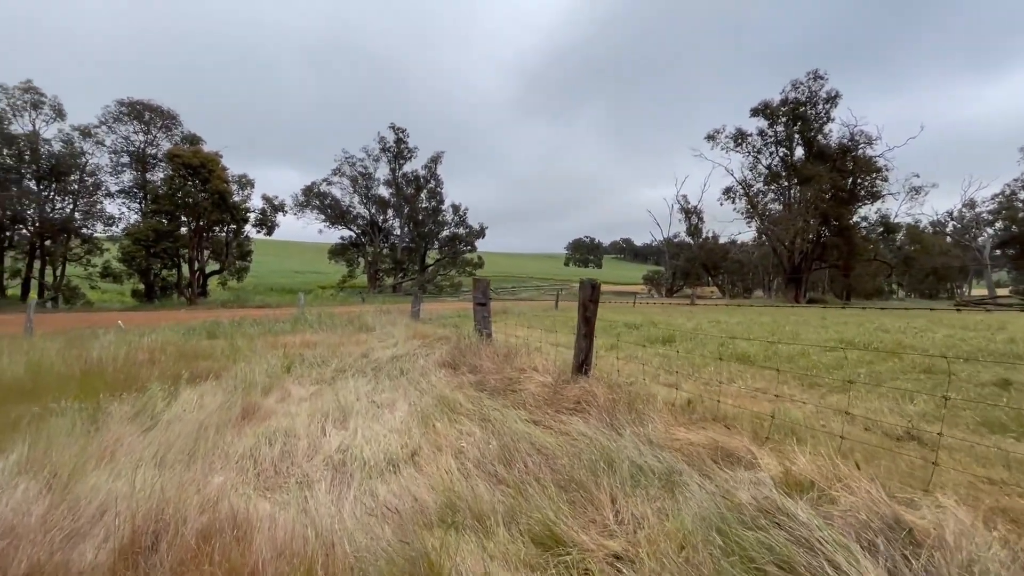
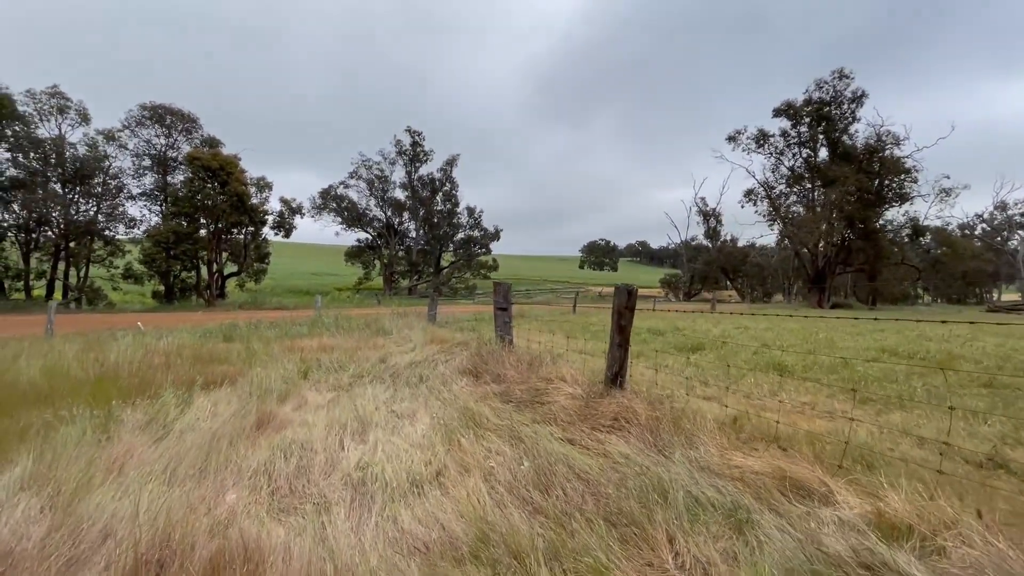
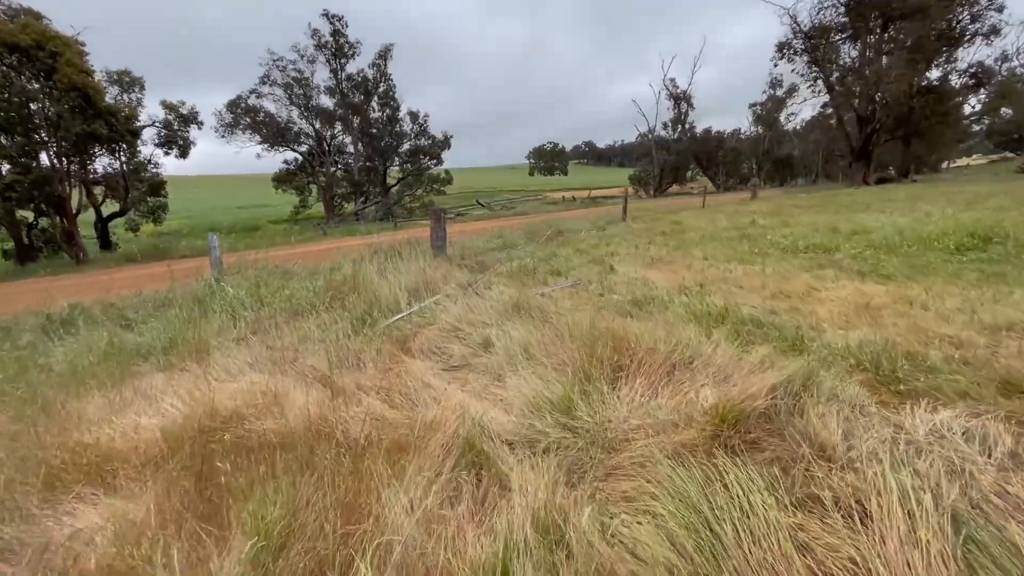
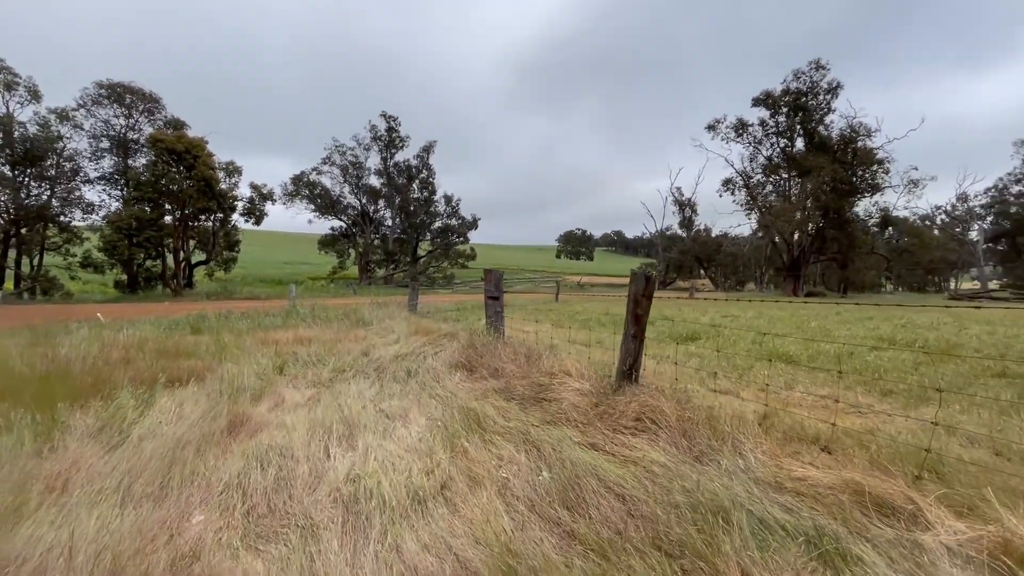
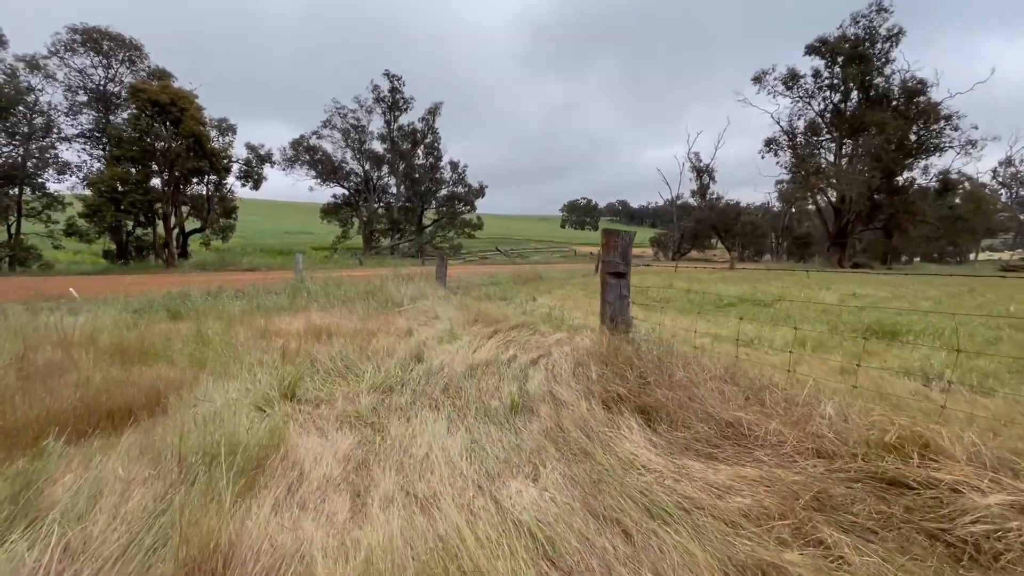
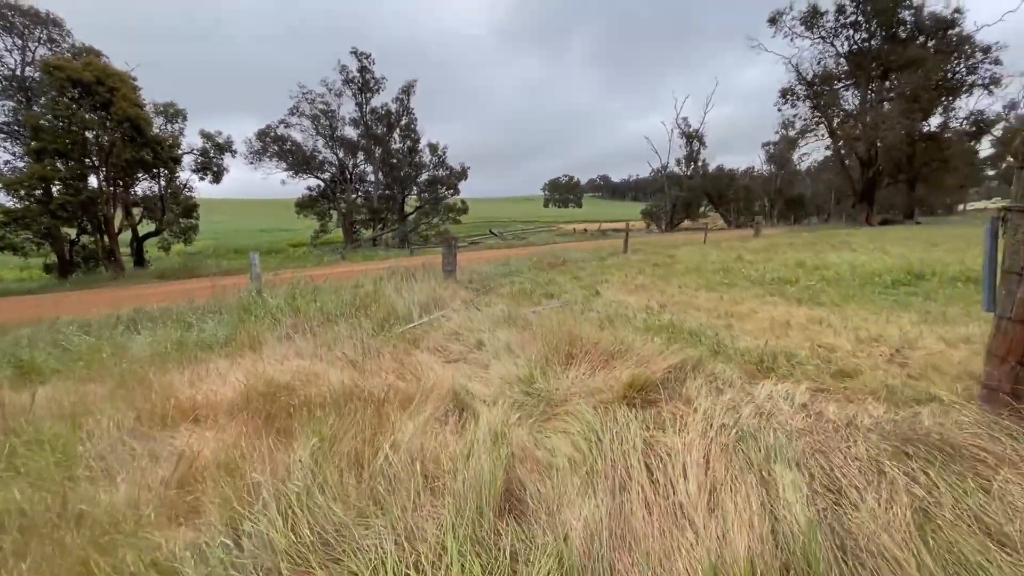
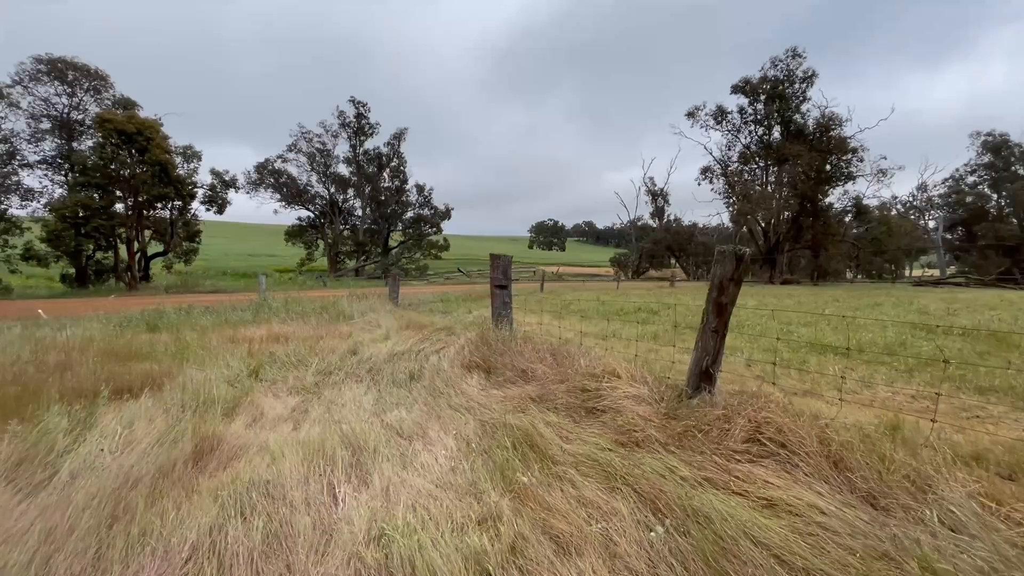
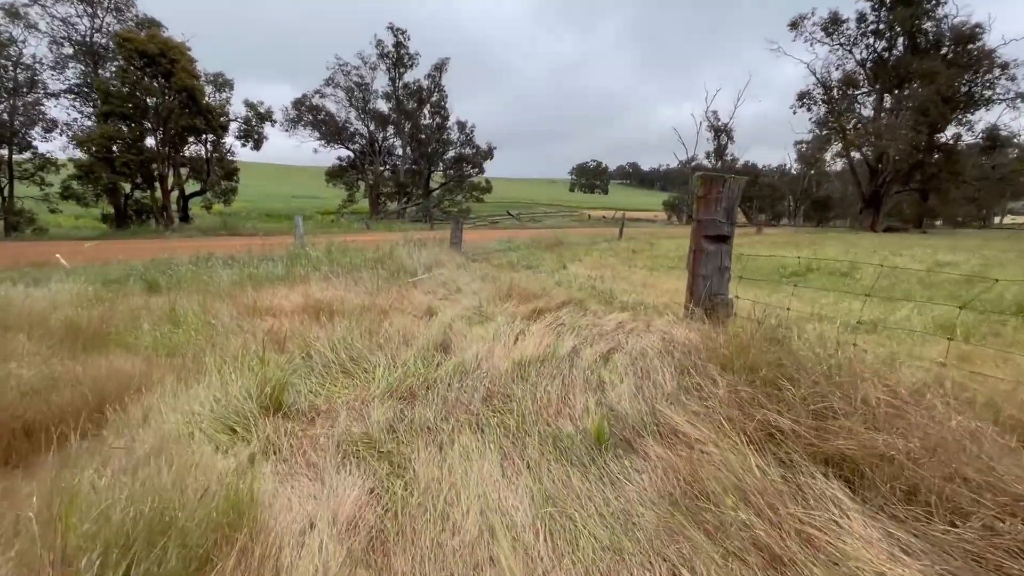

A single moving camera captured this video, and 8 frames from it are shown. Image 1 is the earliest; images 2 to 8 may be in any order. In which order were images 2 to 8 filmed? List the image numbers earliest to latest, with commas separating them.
2, 4, 7, 5, 8, 6, 3
